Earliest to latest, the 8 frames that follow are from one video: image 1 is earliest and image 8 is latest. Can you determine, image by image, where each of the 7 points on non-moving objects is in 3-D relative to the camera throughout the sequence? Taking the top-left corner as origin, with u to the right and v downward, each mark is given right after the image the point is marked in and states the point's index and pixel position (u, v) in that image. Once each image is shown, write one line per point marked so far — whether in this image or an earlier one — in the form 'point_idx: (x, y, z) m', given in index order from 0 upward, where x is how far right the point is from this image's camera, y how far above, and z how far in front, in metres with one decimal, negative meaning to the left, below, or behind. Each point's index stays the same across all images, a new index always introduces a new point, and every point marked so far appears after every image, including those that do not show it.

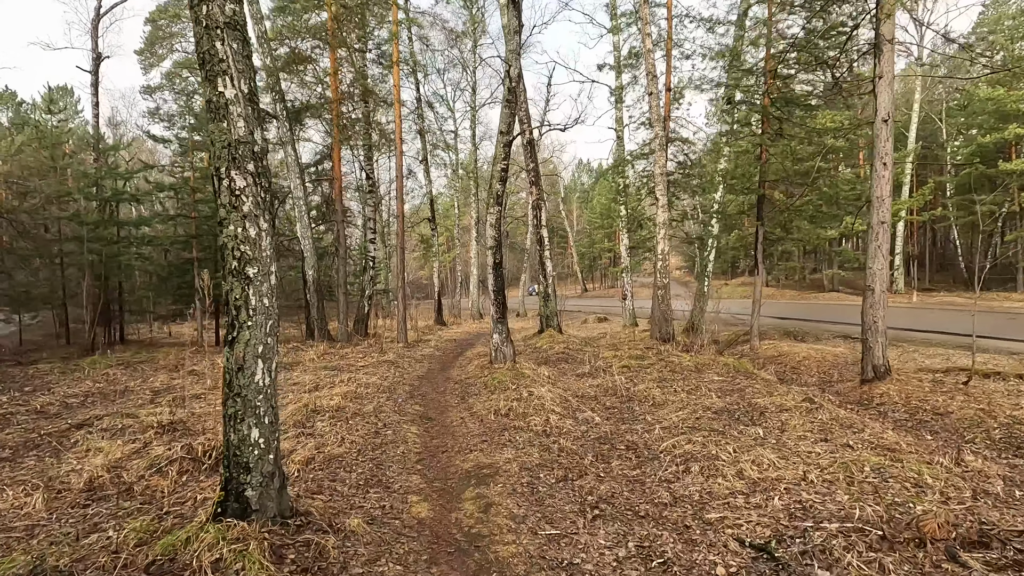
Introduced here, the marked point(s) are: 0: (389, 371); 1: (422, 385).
0: (-2.0, -1.3, +8.6) m
1: (-1.3, -1.4, +7.5) m
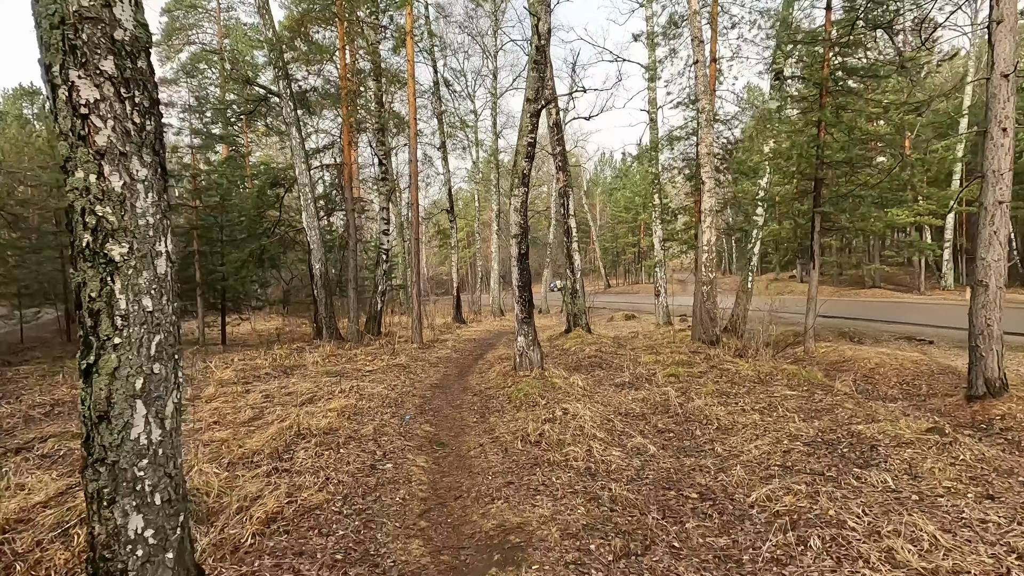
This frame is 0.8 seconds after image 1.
0: (-1.6, -1.3, +7.5) m
1: (-0.9, -1.3, +6.4) m
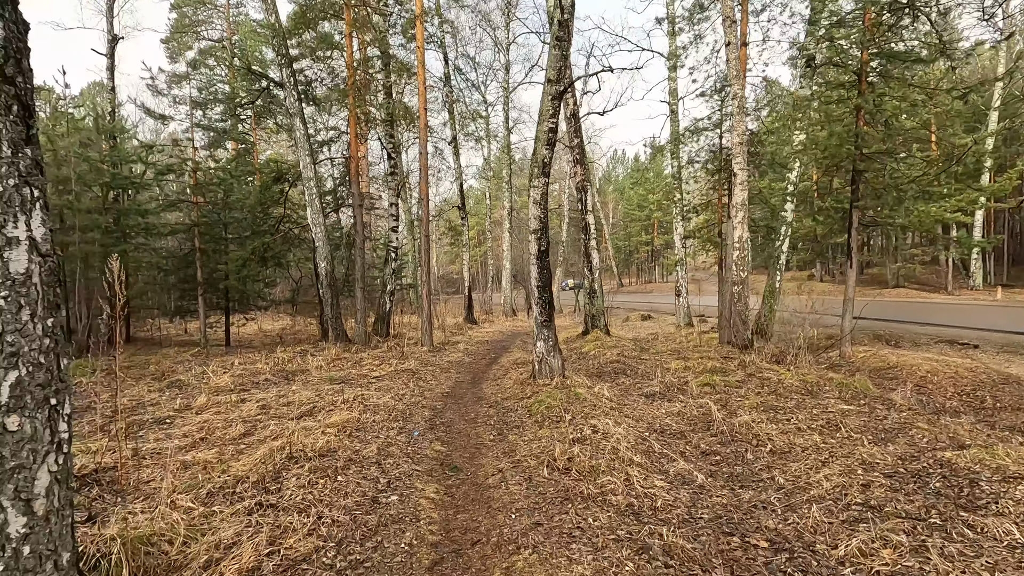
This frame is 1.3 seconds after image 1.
0: (-1.4, -1.3, +7.0) m
1: (-0.7, -1.3, +5.8) m
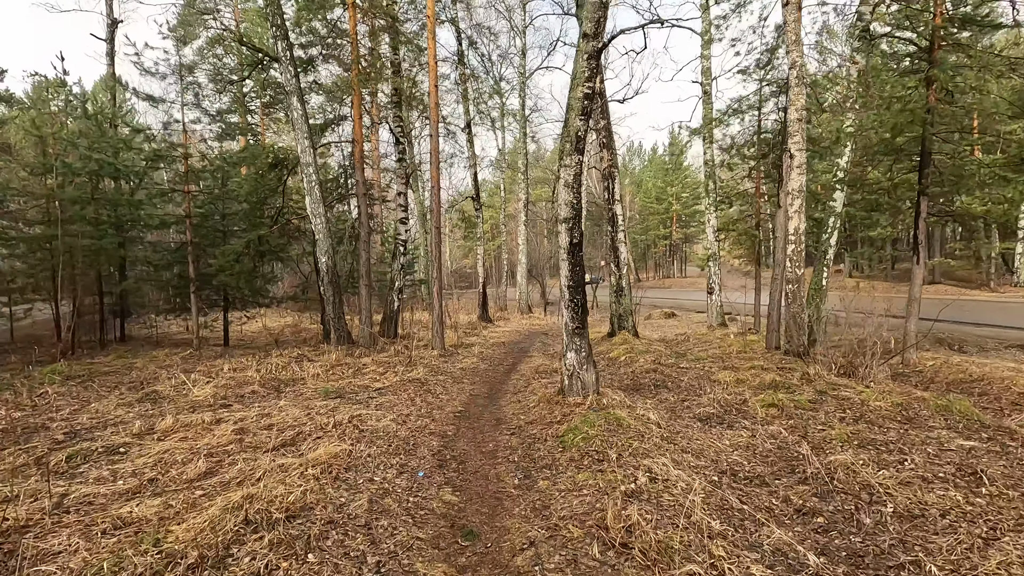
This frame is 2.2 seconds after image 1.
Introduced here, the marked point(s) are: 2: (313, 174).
0: (-1.1, -1.3, +5.9) m
1: (-0.5, -1.3, +4.8) m
2: (-3.5, +2.0, +9.4) m
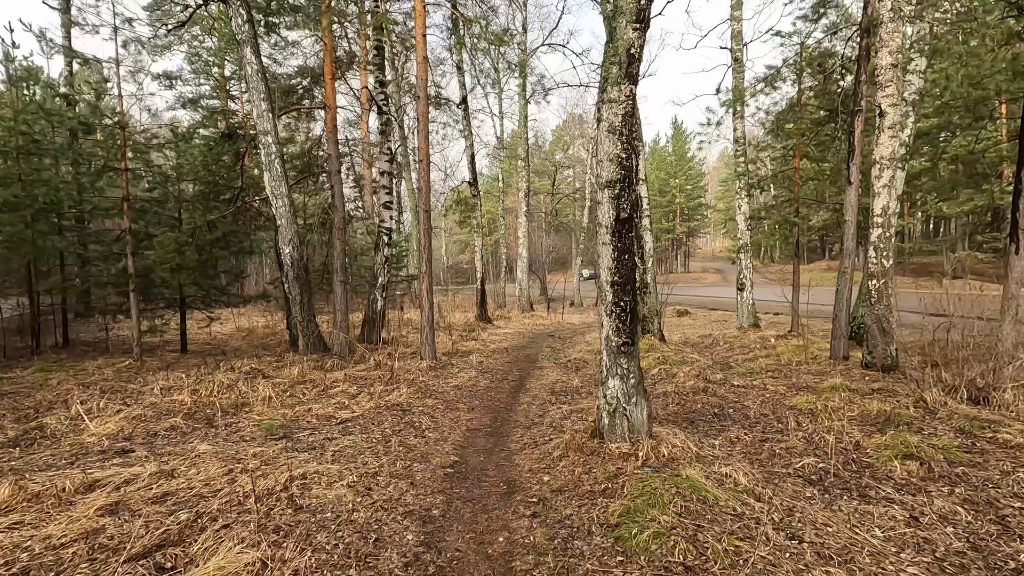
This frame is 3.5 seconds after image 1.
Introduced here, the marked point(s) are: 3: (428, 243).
0: (-1.0, -1.2, +4.2) m
1: (-0.4, -1.3, +3.1) m
2: (-3.4, +2.1, +7.7) m
3: (-1.3, +0.7, +8.3) m
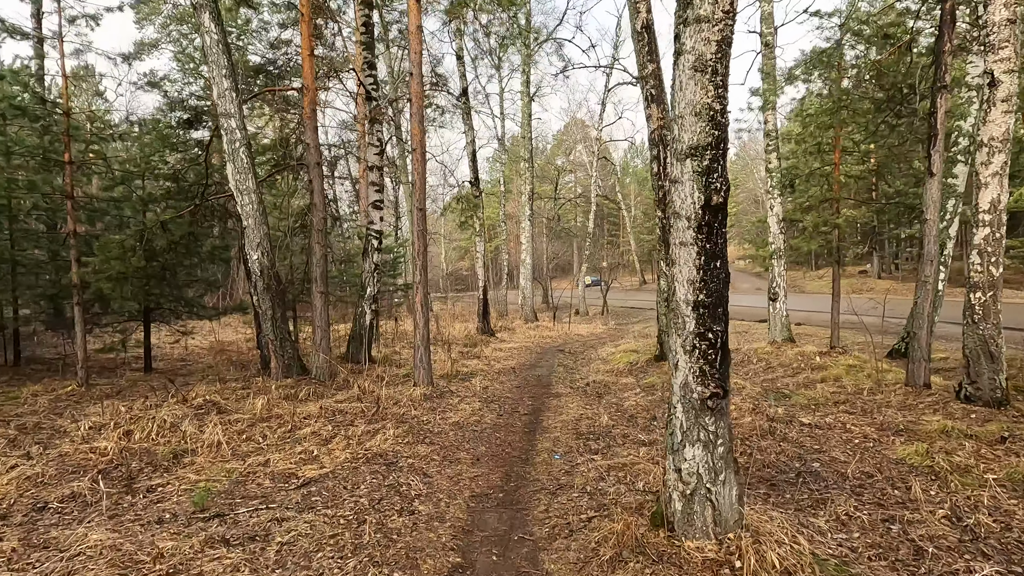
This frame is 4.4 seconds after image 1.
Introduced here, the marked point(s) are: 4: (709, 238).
0: (-0.9, -1.4, +3.0) m
1: (-0.2, -1.4, +1.8) m
2: (-3.3, +1.9, +6.5) m
3: (-1.2, +0.6, +7.1) m
4: (+0.8, +0.2, +2.2) m
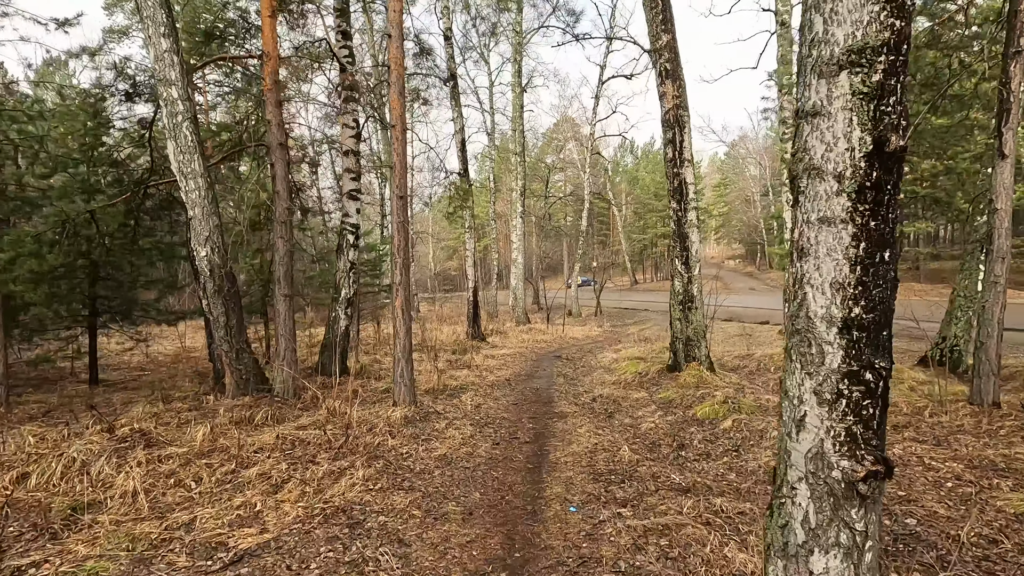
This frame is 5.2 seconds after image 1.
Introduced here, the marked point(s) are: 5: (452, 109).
0: (-0.8, -1.4, +2.0) m
1: (-0.2, -1.4, +0.9) m
2: (-3.3, +1.9, +5.4) m
3: (-1.2, +0.5, +6.1) m
4: (+0.9, +0.2, +1.3) m
5: (-1.3, +4.1, +12.1) m
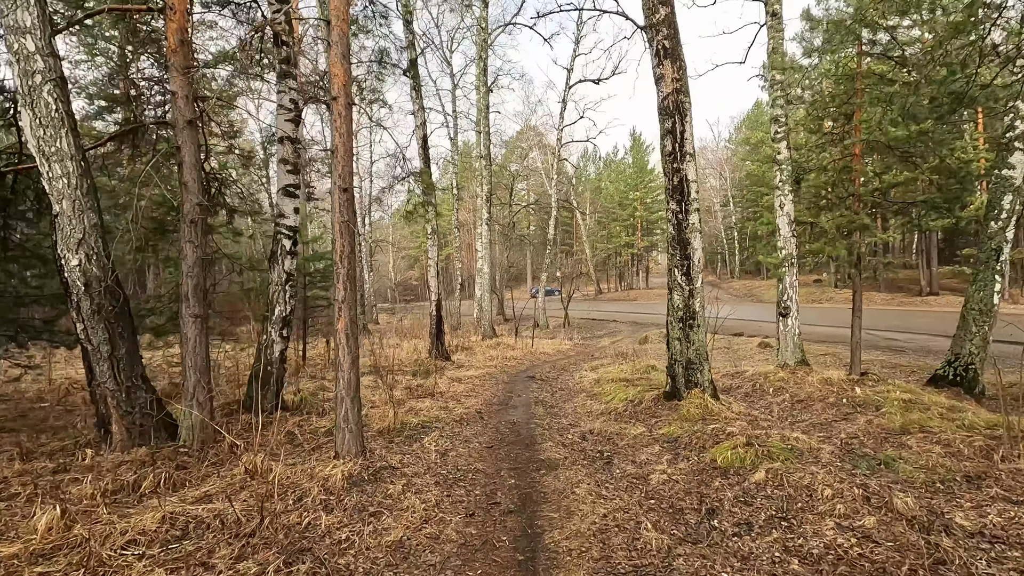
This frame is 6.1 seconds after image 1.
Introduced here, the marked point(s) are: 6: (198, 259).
0: (-0.7, -1.5, +0.7) m
1: (0.0, -1.5, -0.3) m
2: (-3.5, +1.7, +4.1) m
3: (-1.5, +0.4, +4.8) m
4: (+1.0, +0.1, +0.2) m
5: (-2.0, +3.8, +10.9) m
6: (-2.9, +0.3, +4.9) m
